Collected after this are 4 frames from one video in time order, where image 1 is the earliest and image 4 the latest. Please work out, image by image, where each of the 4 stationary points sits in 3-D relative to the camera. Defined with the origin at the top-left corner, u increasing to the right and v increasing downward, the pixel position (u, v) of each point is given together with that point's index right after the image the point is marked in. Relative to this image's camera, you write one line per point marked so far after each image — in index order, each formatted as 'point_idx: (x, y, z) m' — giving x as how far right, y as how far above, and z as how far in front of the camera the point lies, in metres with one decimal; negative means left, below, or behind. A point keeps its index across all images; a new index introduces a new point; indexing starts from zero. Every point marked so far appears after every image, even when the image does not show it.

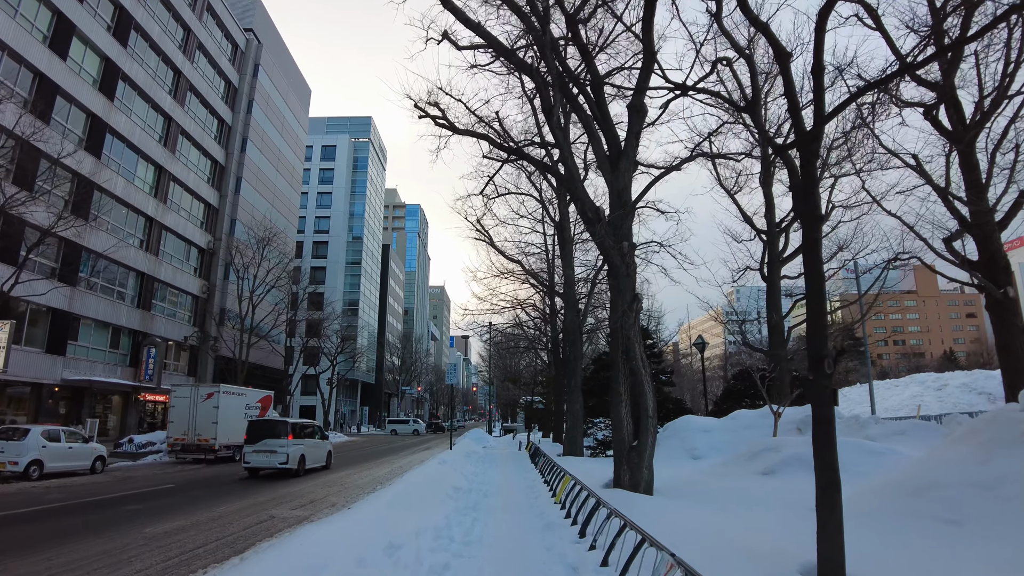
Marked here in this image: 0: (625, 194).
0: (+1.9, +1.7, +10.1) m
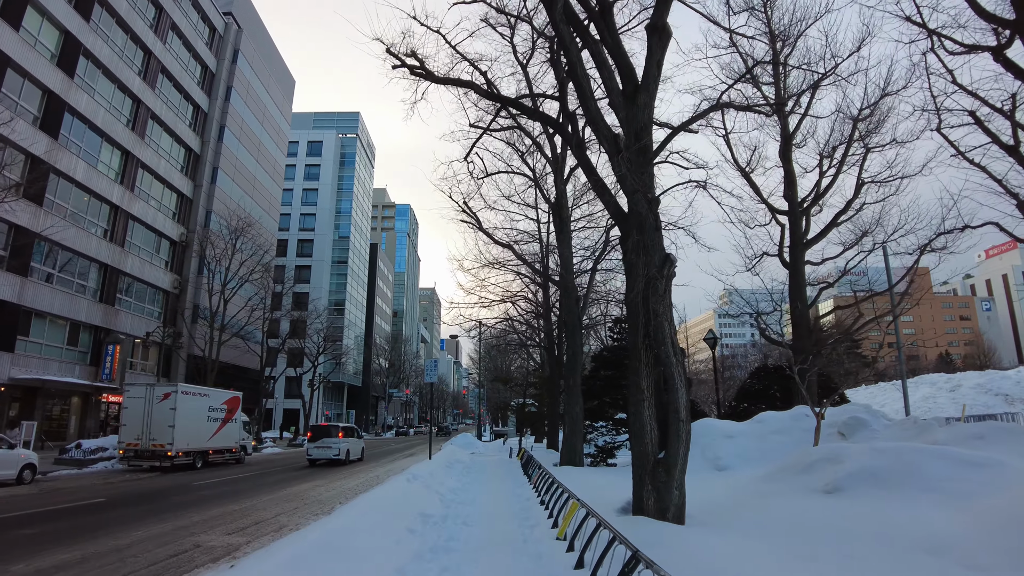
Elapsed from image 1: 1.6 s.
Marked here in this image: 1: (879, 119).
0: (+1.8, +2.1, +8.0) m
1: (+10.3, +4.8, +16.5) m
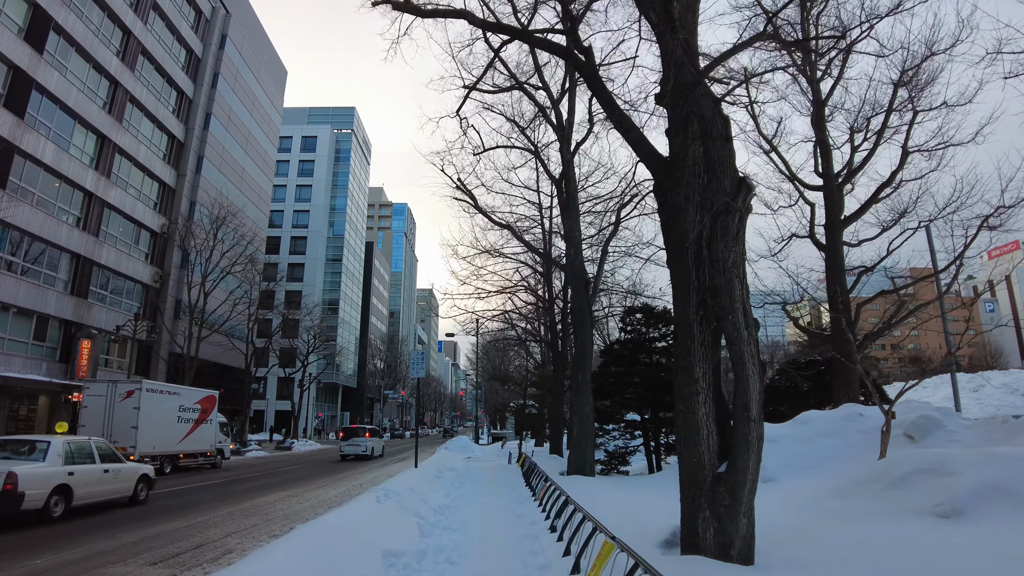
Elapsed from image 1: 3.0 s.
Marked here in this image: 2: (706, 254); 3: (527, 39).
0: (+1.8, +2.6, +6.1) m
1: (+10.3, +5.2, +14.6) m
2: (+2.0, +0.4, +5.9) m
3: (+0.3, +3.8, +8.9) m
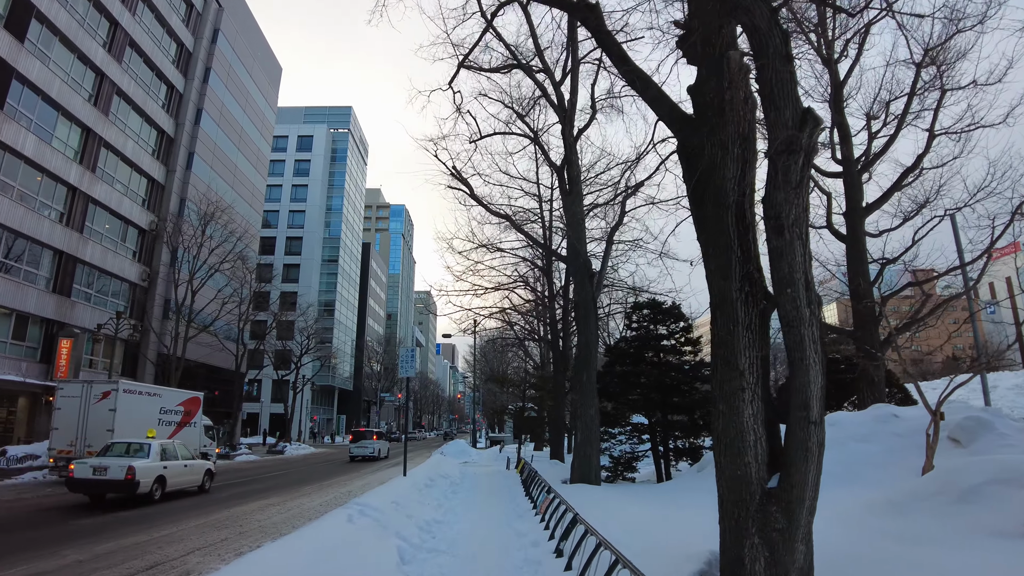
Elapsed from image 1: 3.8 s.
0: (+1.8, +2.8, +5.1) m
1: (+10.3, +5.3, +13.7) m
2: (+2.0, +0.6, +4.9) m
3: (+0.3, +4.0, +7.9) m
